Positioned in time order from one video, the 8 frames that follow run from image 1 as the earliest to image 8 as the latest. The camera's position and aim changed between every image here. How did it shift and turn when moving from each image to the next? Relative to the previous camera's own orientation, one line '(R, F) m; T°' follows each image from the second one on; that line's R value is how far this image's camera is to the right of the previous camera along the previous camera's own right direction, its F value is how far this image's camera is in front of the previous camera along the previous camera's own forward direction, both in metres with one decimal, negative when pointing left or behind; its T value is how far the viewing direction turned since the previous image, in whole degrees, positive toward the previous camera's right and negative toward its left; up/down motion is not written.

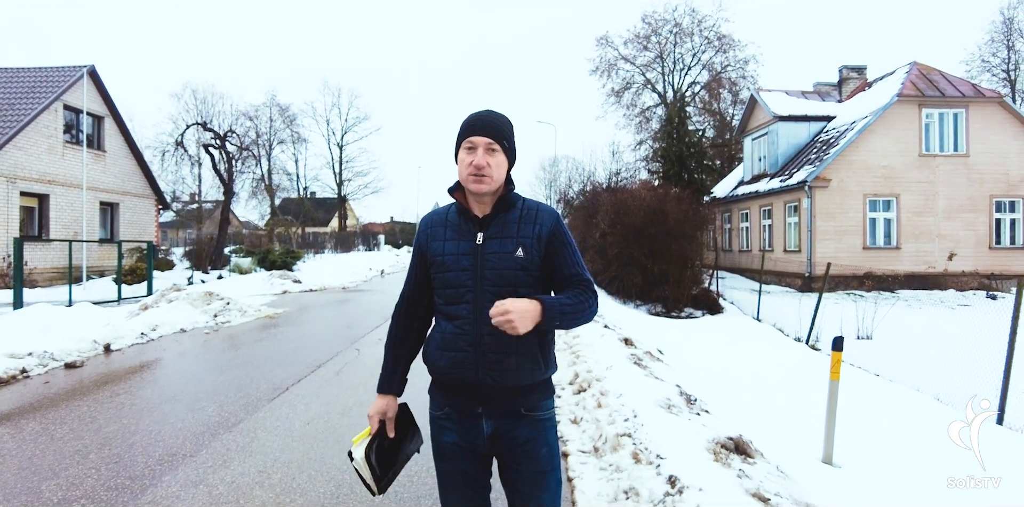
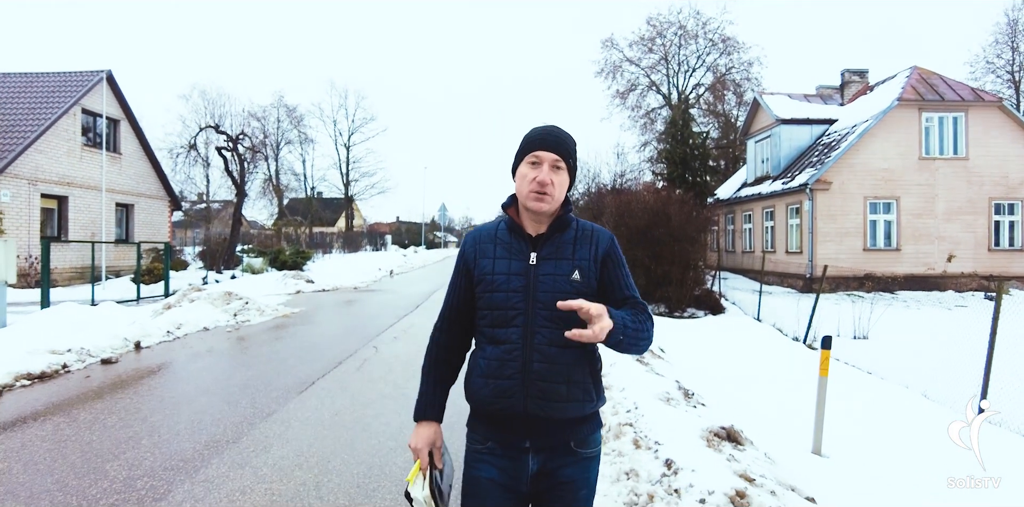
(-0.1, -0.4) m; 0°
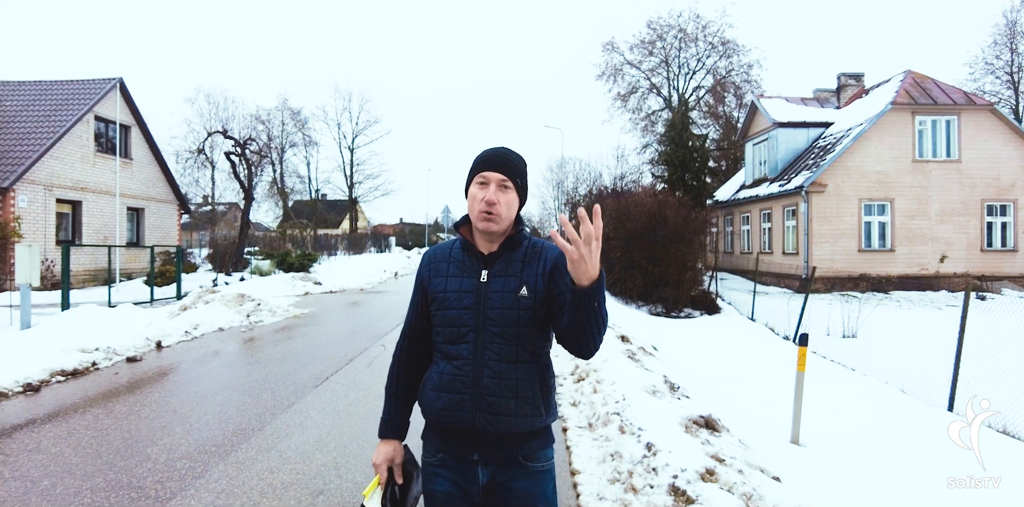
(0.0, -0.5) m; 0°
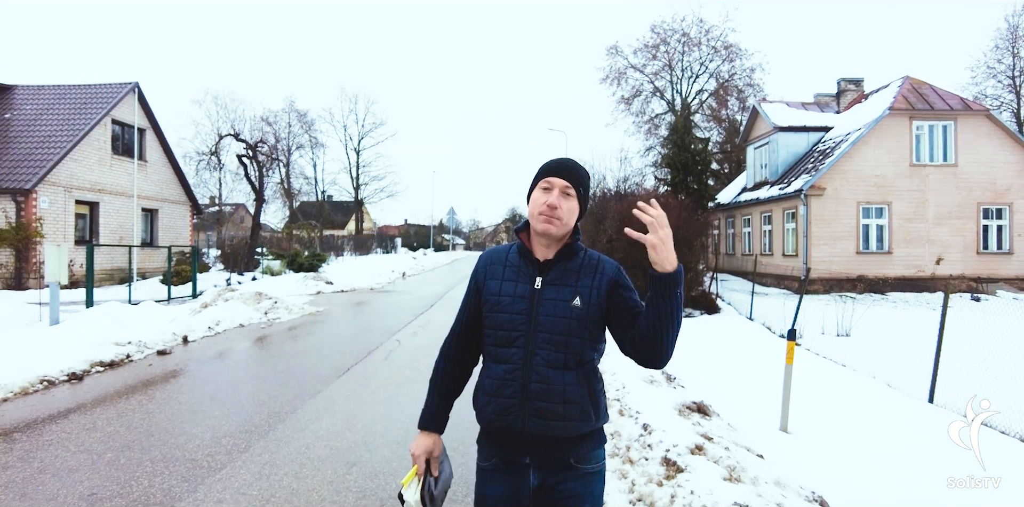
(-0.1, -0.5) m; 0°
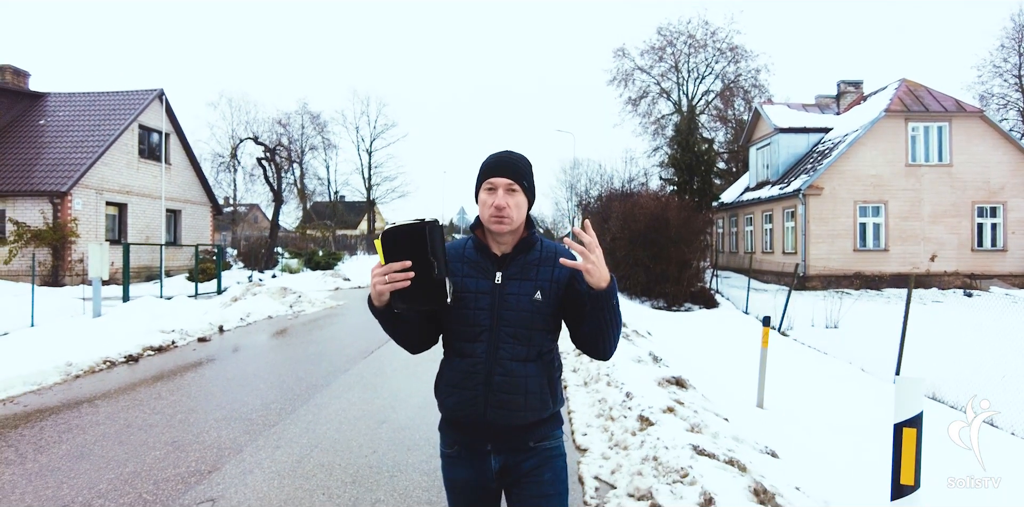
(+0.1, -0.8) m; -1°
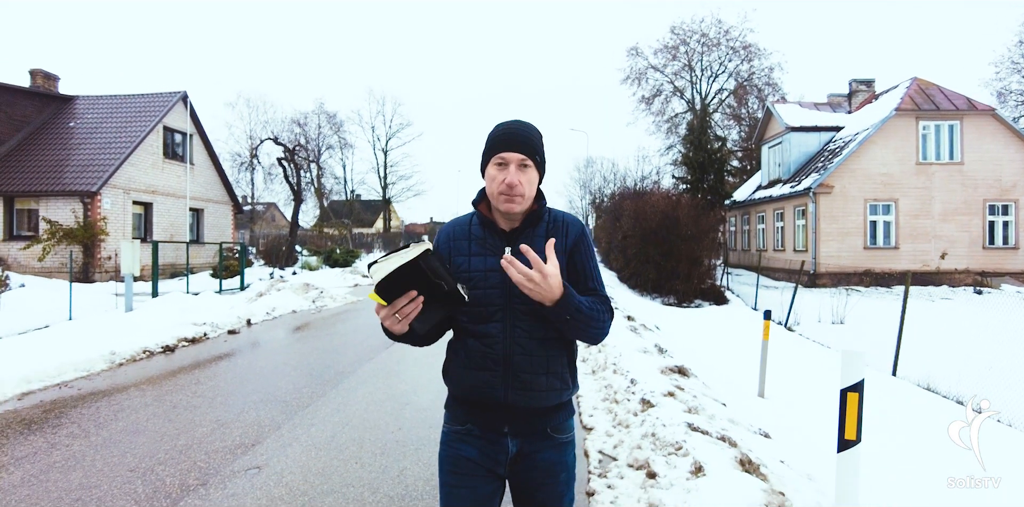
(0.0, -0.4) m; -1°
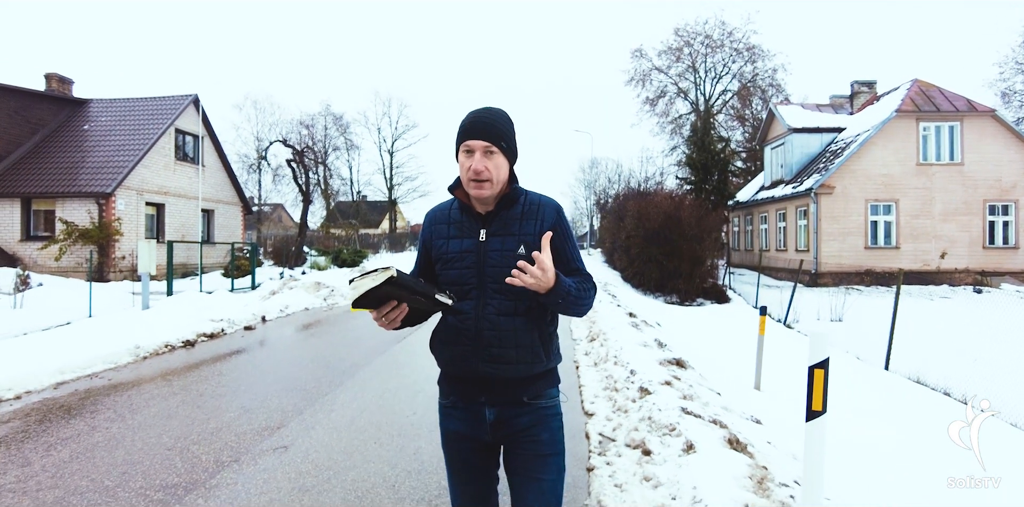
(0.0, -0.3) m; 0°
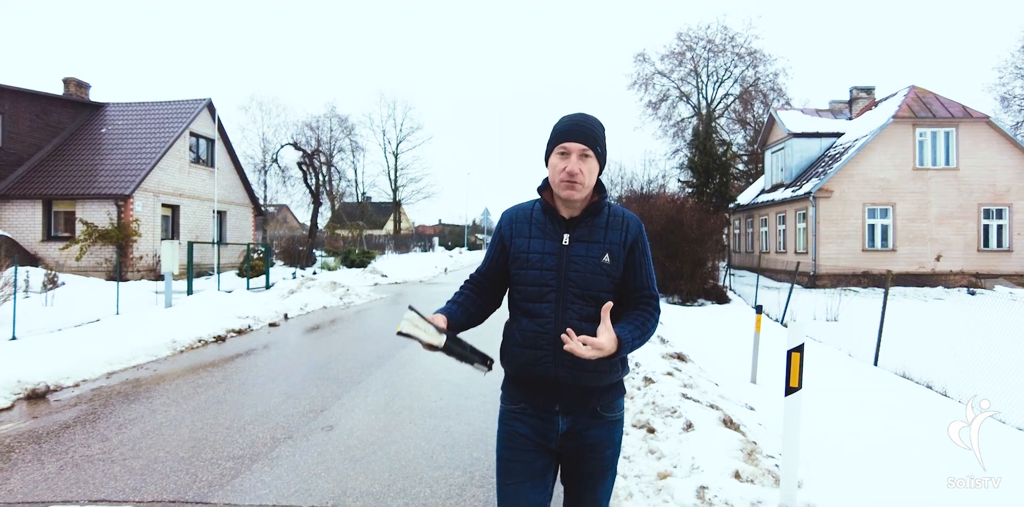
(-0.2, -0.6) m; 0°
